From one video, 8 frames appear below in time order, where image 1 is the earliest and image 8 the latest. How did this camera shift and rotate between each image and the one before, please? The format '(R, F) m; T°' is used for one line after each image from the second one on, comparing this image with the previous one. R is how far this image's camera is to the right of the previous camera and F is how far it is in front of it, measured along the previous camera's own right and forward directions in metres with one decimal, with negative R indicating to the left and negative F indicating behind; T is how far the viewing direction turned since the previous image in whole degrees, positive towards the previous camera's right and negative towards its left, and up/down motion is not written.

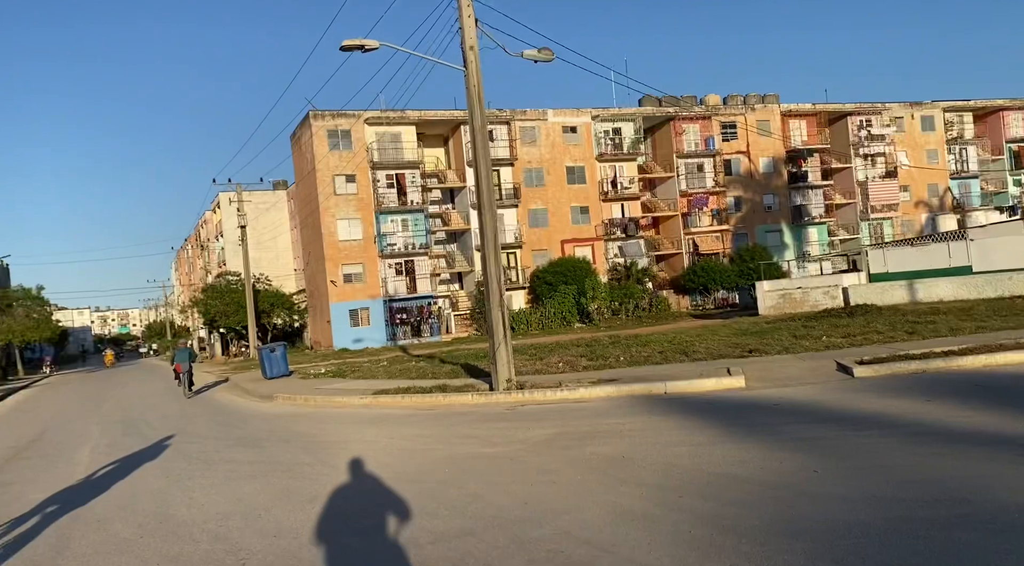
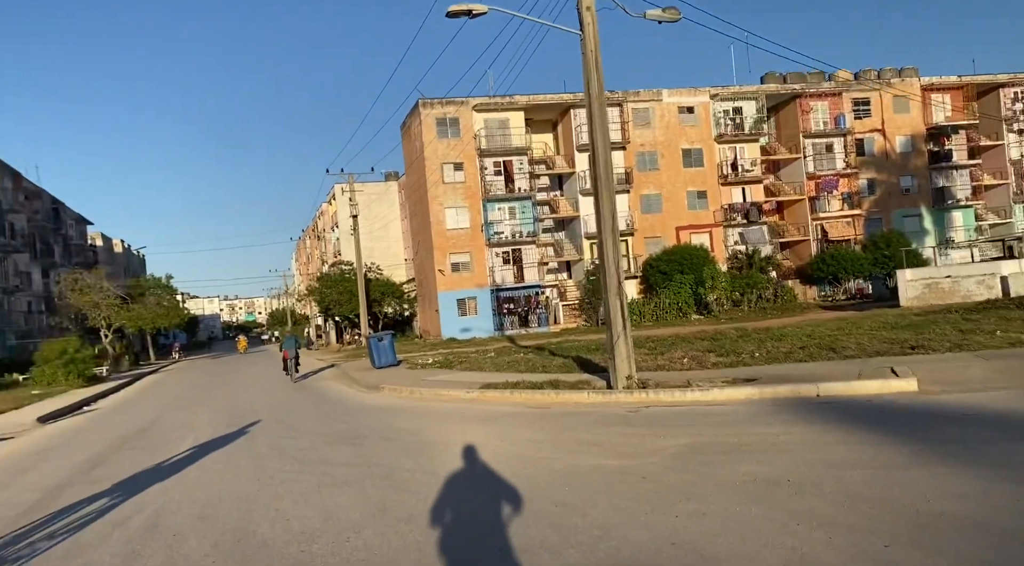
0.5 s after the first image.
(-0.3, +1.5) m; -8°
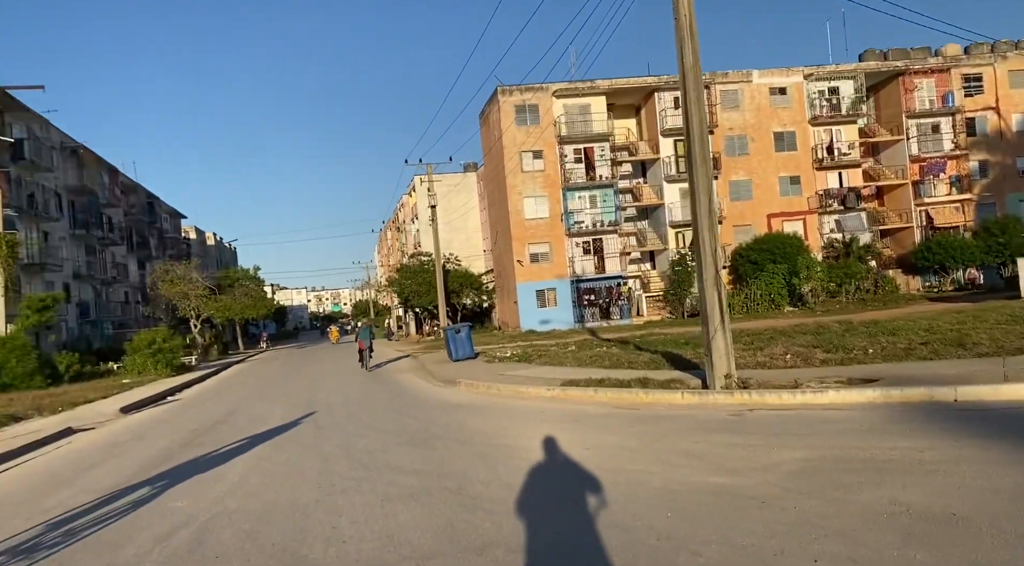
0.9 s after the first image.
(-0.1, +1.2) m; -6°
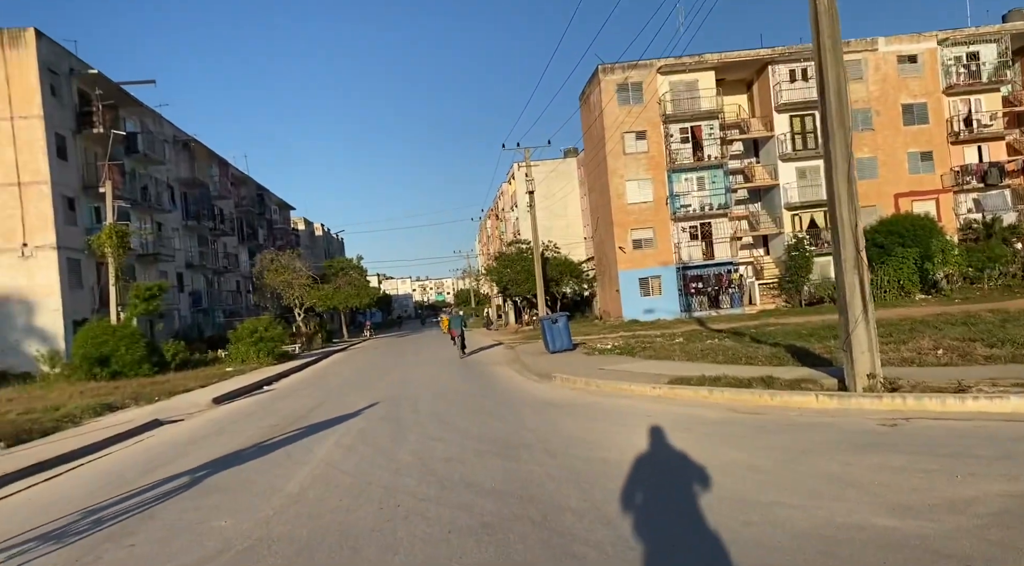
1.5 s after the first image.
(0.0, +1.6) m; -8°
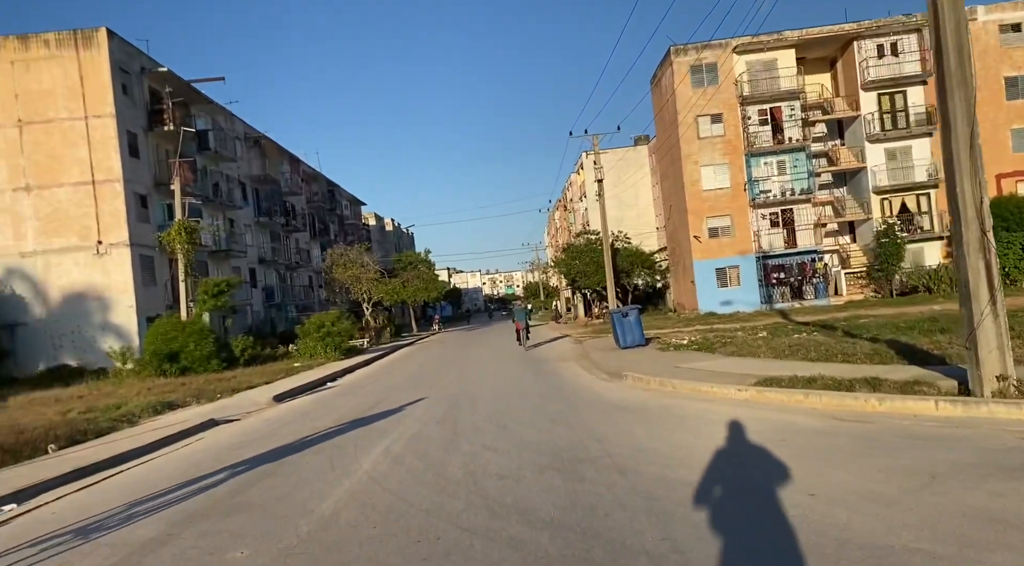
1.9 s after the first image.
(+0.1, +1.2) m; -5°
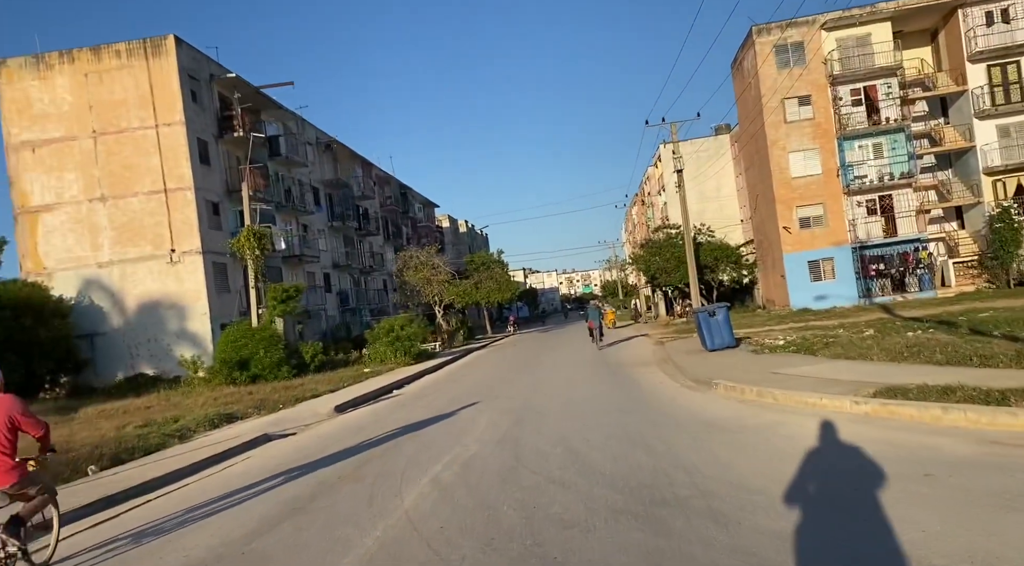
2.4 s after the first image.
(+0.1, +1.6) m; -6°
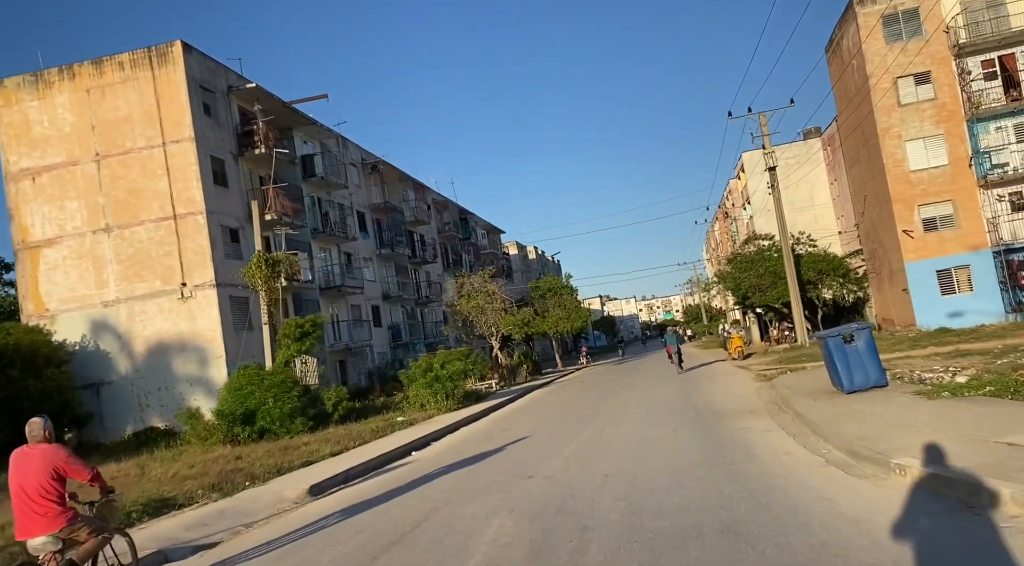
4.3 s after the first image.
(+0.6, +5.5) m; -6°
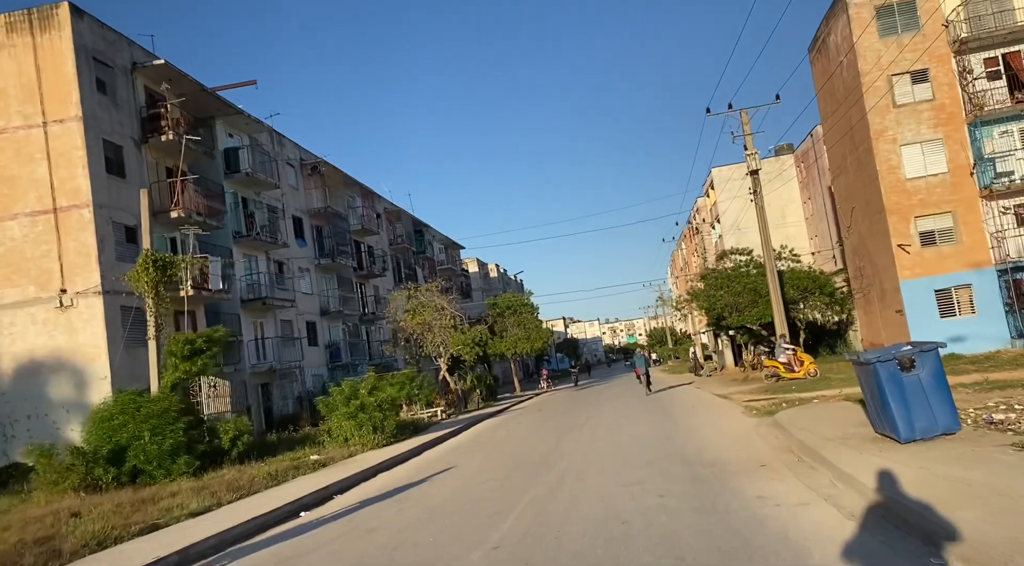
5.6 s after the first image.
(+0.6, +4.2) m; +3°
